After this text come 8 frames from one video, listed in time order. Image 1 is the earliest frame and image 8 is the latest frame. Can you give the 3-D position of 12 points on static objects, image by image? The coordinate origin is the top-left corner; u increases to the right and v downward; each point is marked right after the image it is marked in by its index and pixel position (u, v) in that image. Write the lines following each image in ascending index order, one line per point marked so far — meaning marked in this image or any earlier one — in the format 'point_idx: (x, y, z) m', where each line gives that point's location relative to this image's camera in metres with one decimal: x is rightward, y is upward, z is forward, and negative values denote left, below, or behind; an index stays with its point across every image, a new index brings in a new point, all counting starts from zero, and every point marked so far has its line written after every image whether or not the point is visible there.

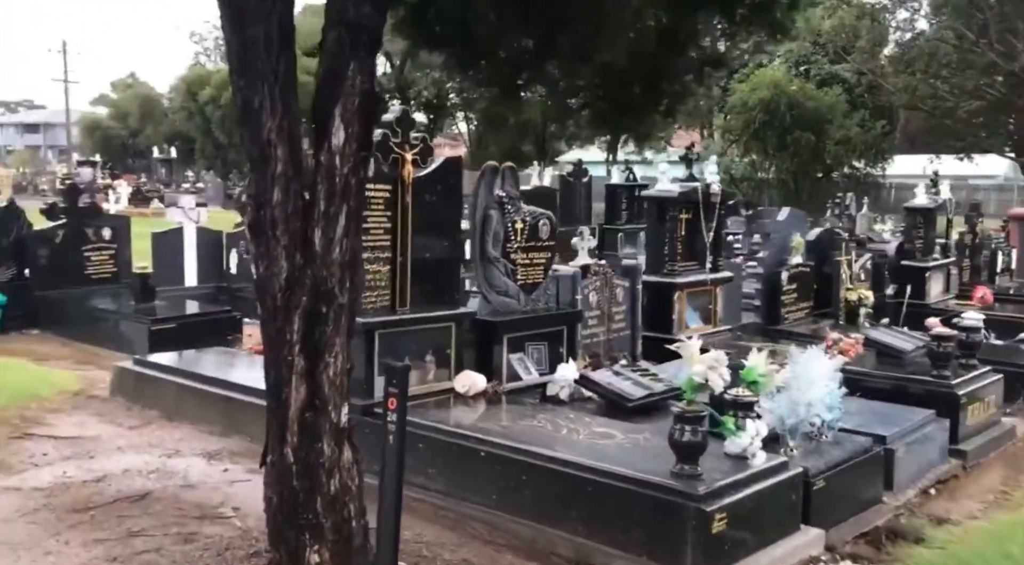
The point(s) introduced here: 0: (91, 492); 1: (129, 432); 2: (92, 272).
0: (-2.3, -1.2, +5.4) m
1: (-2.7, -1.1, +7.0) m
2: (-5.4, +0.1, +12.4) m
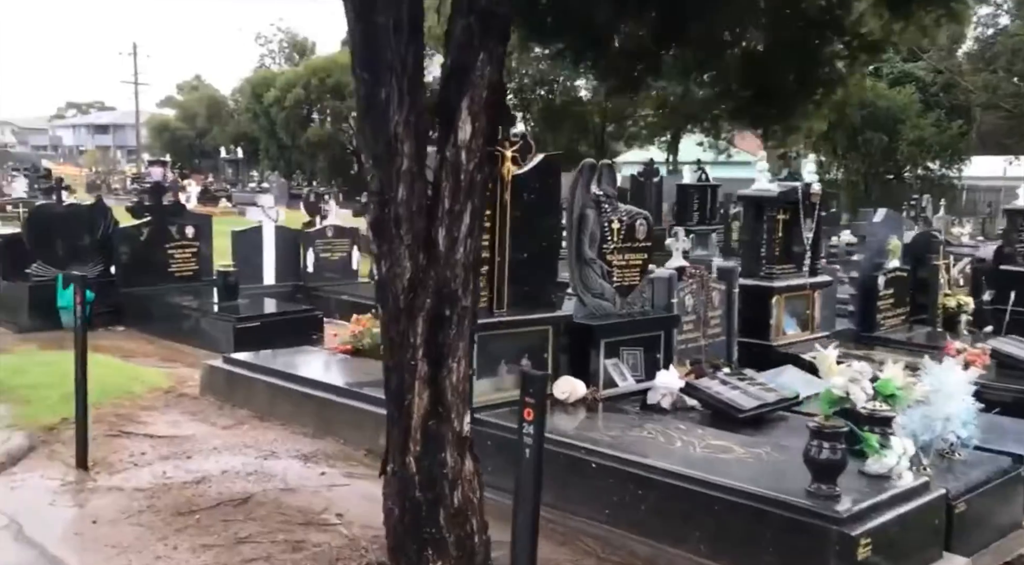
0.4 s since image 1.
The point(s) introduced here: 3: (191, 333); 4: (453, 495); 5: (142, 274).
0: (-1.7, -1.2, +5.3) m
1: (-2.1, -1.1, +6.9) m
2: (-4.3, +0.2, +12.5) m
3: (-3.6, -0.6, +11.0) m
4: (-0.2, -0.8, +3.7) m
5: (-4.7, +0.1, +12.2) m
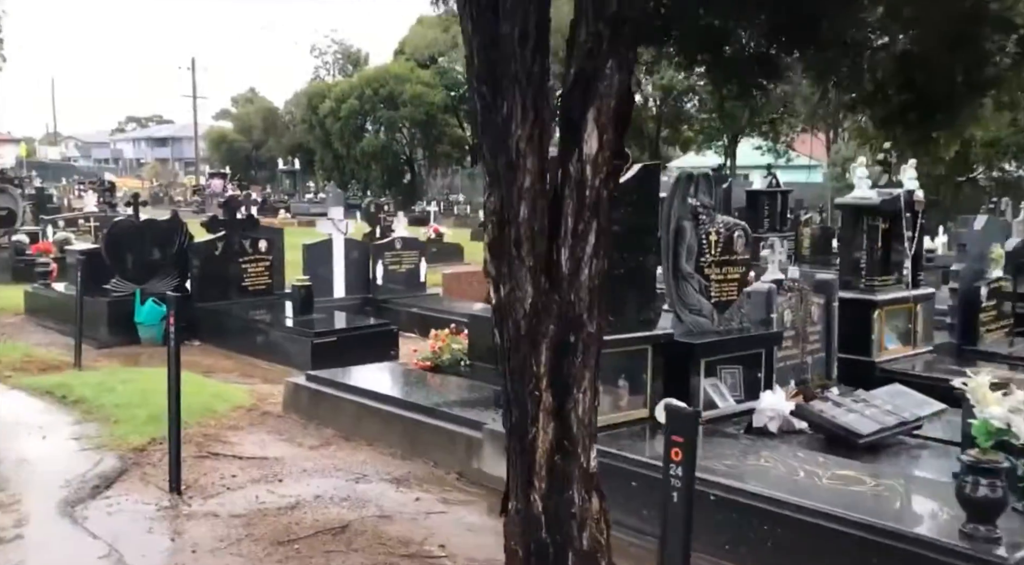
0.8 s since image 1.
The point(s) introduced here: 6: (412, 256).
0: (-1.2, -1.3, +5.1) m
1: (-1.4, -1.2, +6.8) m
2: (-3.4, 0.0, +12.4) m
3: (-2.8, -0.7, +10.9) m
4: (+0.2, -0.9, +3.4) m
5: (-3.7, -0.1, +12.2) m
6: (-1.5, +0.4, +14.5) m
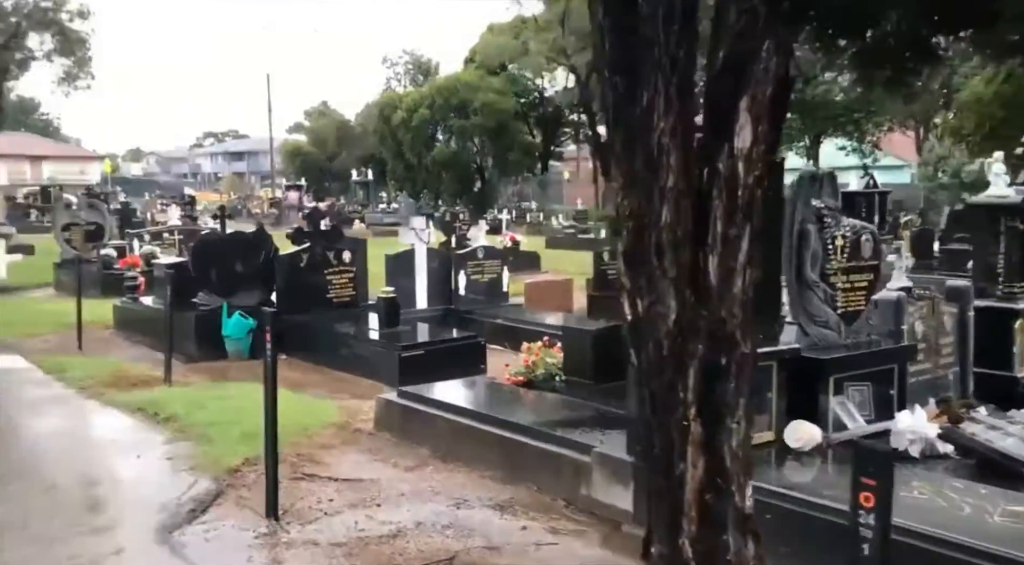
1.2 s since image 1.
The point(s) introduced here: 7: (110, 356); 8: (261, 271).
0: (-0.6, -1.3, +4.8) m
1: (-0.7, -1.3, +6.4) m
2: (-2.3, -0.2, +12.3) m
3: (-1.8, -0.9, +10.7) m
4: (+0.7, -0.9, +3.0) m
5: (-2.6, -0.2, +12.0) m
6: (-0.2, +0.3, +14.2) m
7: (-4.7, -0.9, +11.5) m
8: (-3.2, +0.2, +12.1) m
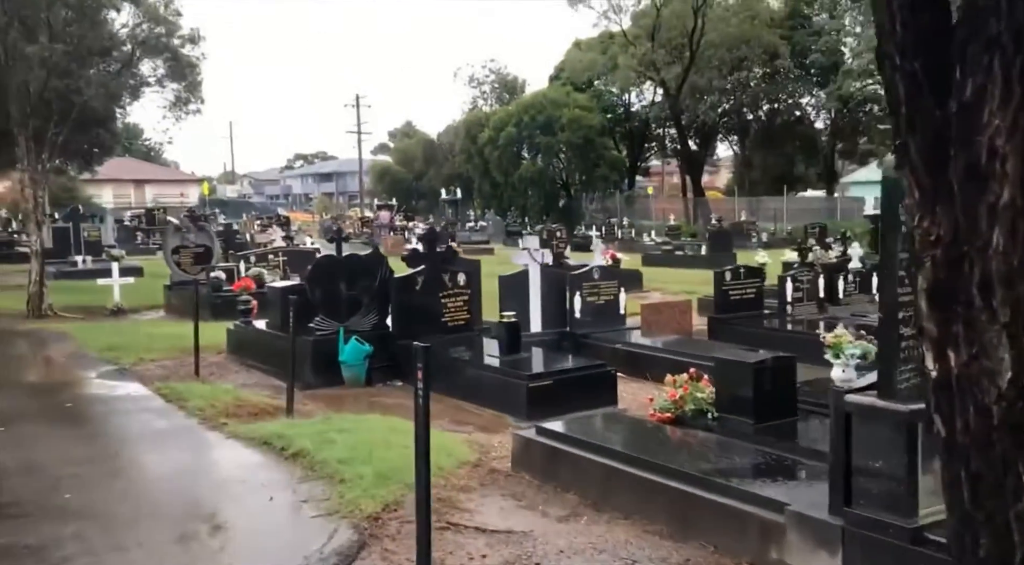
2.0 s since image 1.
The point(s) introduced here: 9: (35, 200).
0: (+0.3, -1.5, +4.1) m
1: (+0.3, -1.5, +5.8) m
2: (-0.8, -0.5, +11.7) m
3: (-0.4, -1.1, +10.1) m
4: (+1.4, -1.1, +2.2) m
5: (-1.2, -0.5, +11.5) m
6: (+1.4, -0.1, +13.5) m
7: (-3.3, -1.2, +11.2) m
8: (-1.7, -0.1, +11.7) m
9: (-9.1, +1.6, +18.4) m
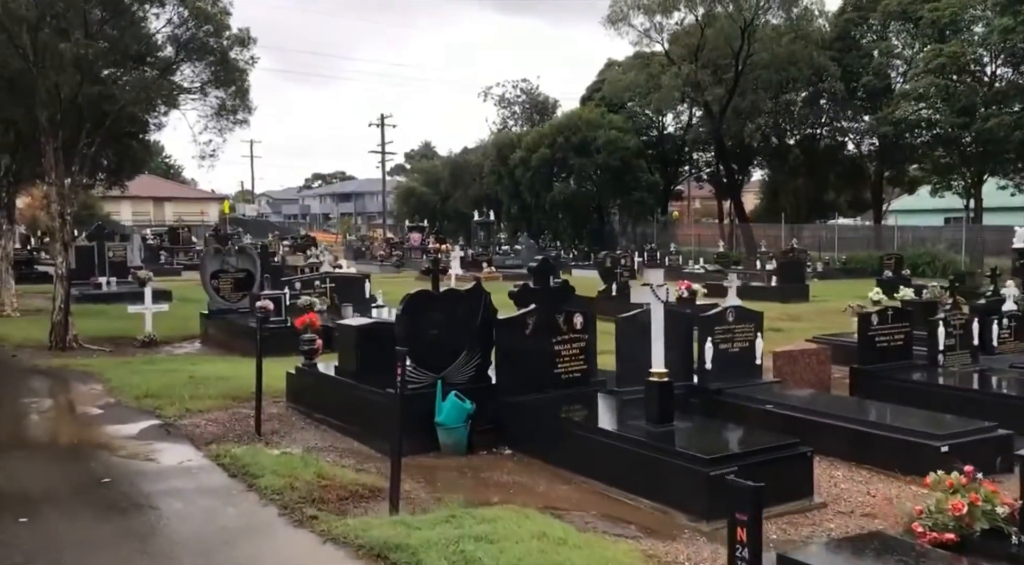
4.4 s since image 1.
0: (+1.4, -1.8, +2.0) m
1: (+1.5, -1.8, +3.7) m
2: (+0.5, -0.9, +9.6) m
3: (+0.8, -1.5, +8.0) m
4: (+2.5, -1.3, +0.1) m
5: (+0.1, -0.9, +9.5) m
6: (+2.7, -0.6, +11.3) m
7: (-2.0, -1.6, +9.1) m
8: (-0.4, -0.6, +9.6) m
9: (-7.7, +1.1, +16.5) m
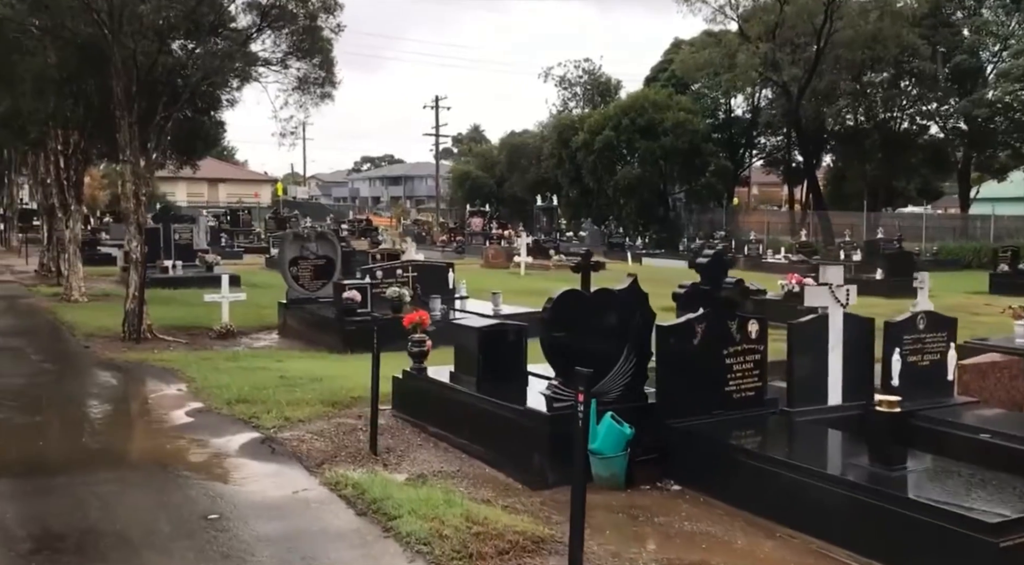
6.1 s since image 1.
0: (+2.4, -1.9, +0.4) m
1: (+2.5, -1.9, +2.1) m
2: (+1.9, -0.9, +8.1) m
3: (+2.1, -1.6, +6.4) m
4: (+3.4, -1.5, -1.5) m
5: (+1.5, -0.9, +7.9) m
6: (+4.2, -0.6, +9.7) m
7: (-0.7, -1.5, +7.7) m
8: (+1.0, -0.5, +8.1) m
9: (-5.9, +1.3, +15.3) m
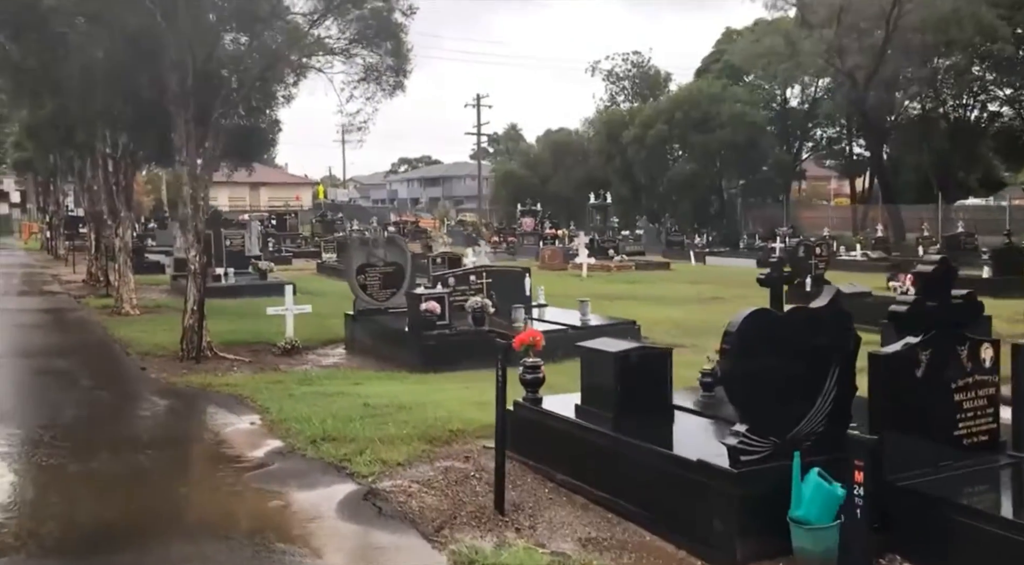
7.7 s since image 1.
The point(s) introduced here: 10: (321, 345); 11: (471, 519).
0: (+3.2, -2.0, -1.3) m
1: (+3.4, -2.0, +0.3) m
2: (+3.0, -1.0, +6.3) m
3: (+3.2, -1.7, +4.7) m
4: (+4.2, -1.6, -3.3) m
5: (+2.6, -1.0, +6.2) m
6: (+5.3, -0.6, +7.8) m
7: (+0.4, -1.7, +6.1) m
8: (+2.1, -0.7, +6.4) m
9: (-4.5, +1.1, +13.8) m
10: (-3.2, -1.0, +15.9) m
11: (-0.3, -1.6, +6.8) m
